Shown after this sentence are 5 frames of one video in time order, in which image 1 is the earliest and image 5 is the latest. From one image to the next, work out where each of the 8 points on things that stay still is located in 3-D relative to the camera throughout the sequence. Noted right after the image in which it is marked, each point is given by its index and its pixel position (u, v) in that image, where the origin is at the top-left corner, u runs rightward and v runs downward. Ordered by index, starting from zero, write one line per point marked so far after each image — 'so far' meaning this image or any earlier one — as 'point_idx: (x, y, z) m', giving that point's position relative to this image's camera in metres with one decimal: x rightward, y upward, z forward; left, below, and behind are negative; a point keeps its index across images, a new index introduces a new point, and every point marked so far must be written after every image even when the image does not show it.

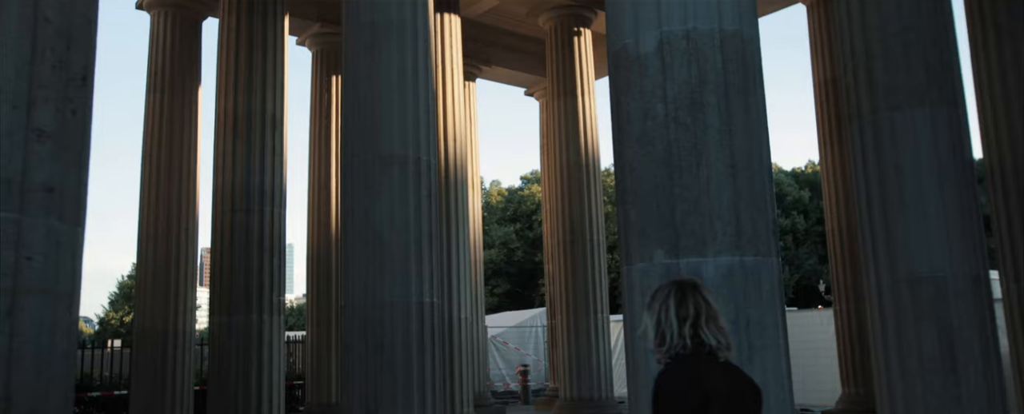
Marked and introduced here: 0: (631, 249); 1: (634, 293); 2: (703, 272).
0: (+2.1, -0.7, +16.9) m
1: (+2.1, -1.5, +16.7) m
2: (+3.2, -1.1, +15.8) m
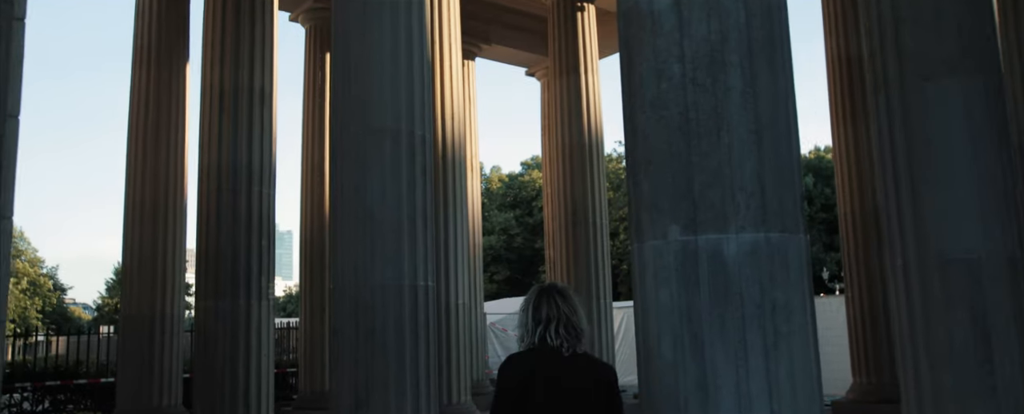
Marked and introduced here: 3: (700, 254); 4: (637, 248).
0: (+2.1, -0.3, +15.2) m
1: (+2.1, -1.0, +15.1) m
2: (+3.1, -0.6, +14.2) m
3: (+2.8, -0.7, +14.3) m
4: (+2.0, -0.7, +15.4) m
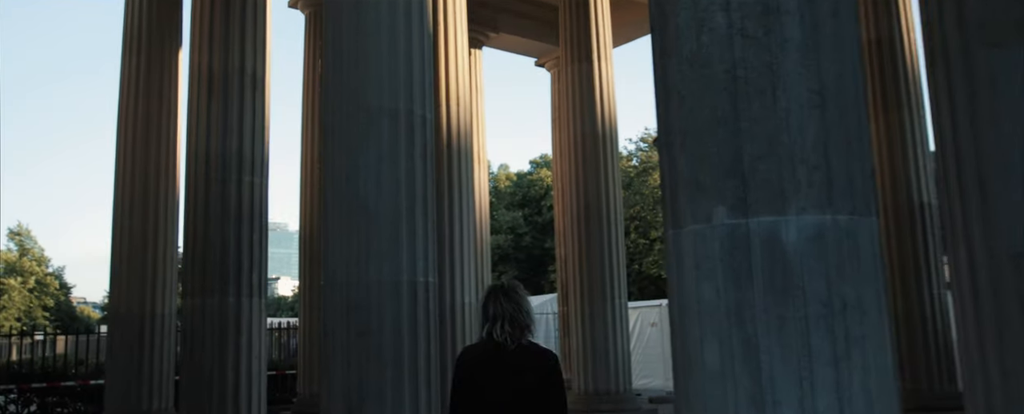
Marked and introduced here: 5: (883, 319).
0: (+2.2, 0.0, +12.7) m
1: (+2.2, -0.7, +12.6) m
2: (+3.3, -0.3, +11.6) m
3: (+3.0, -0.4, +11.8) m
4: (+2.2, -0.4, +12.8) m
5: (+4.6, -1.4, +11.9) m
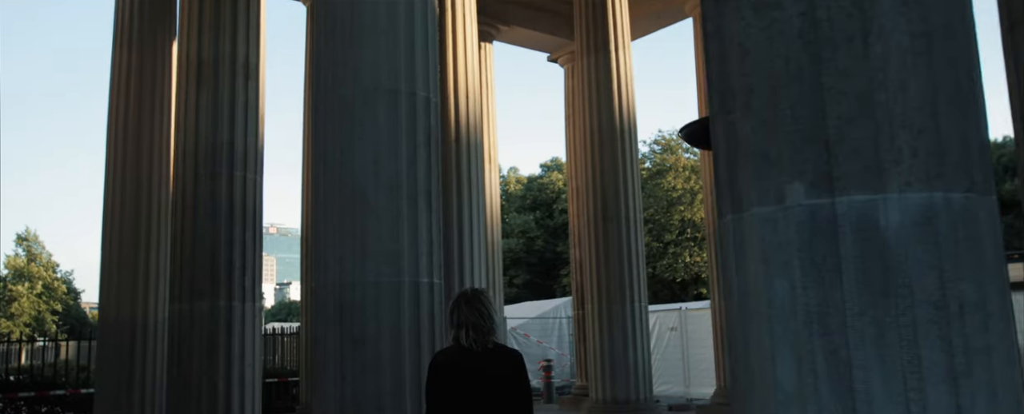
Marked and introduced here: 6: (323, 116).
0: (+2.4, +0.2, +10.2) m
1: (+2.5, -0.5, +10.0) m
2: (+3.5, -0.1, +9.1) m
3: (+3.2, -0.2, +9.2) m
4: (+2.4, -0.1, +10.3) m
5: (+4.8, -1.1, +9.3) m
6: (-4.0, +2.0, +19.9) m
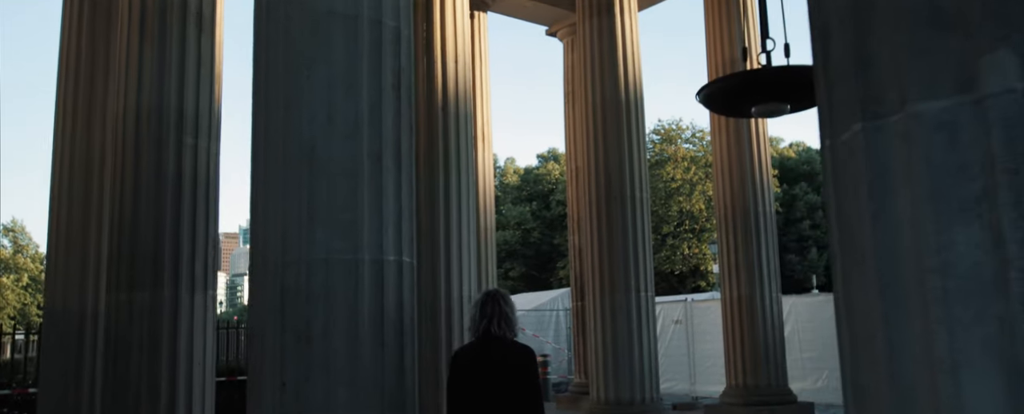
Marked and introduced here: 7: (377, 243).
0: (+2.3, +0.9, +5.9) m
1: (+2.3, +0.1, +5.7) m
2: (+3.4, +0.5, +4.8) m
3: (+3.0, +0.4, +5.0) m
4: (+2.3, +0.5, +6.0) m
5: (+4.7, -0.5, +5.0) m
6: (-4.1, +2.6, +15.6) m
7: (-2.1, -0.5, +15.0) m
